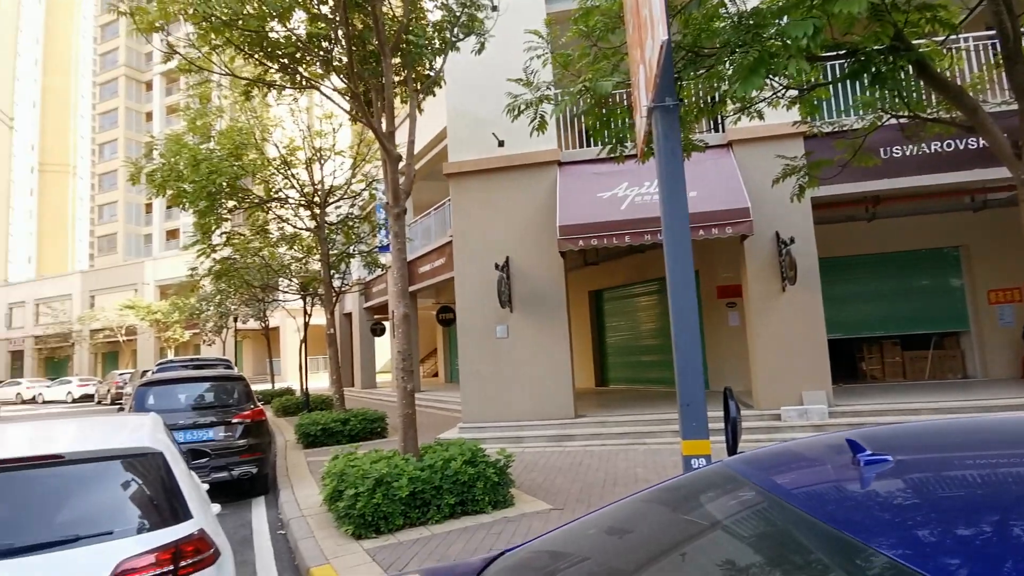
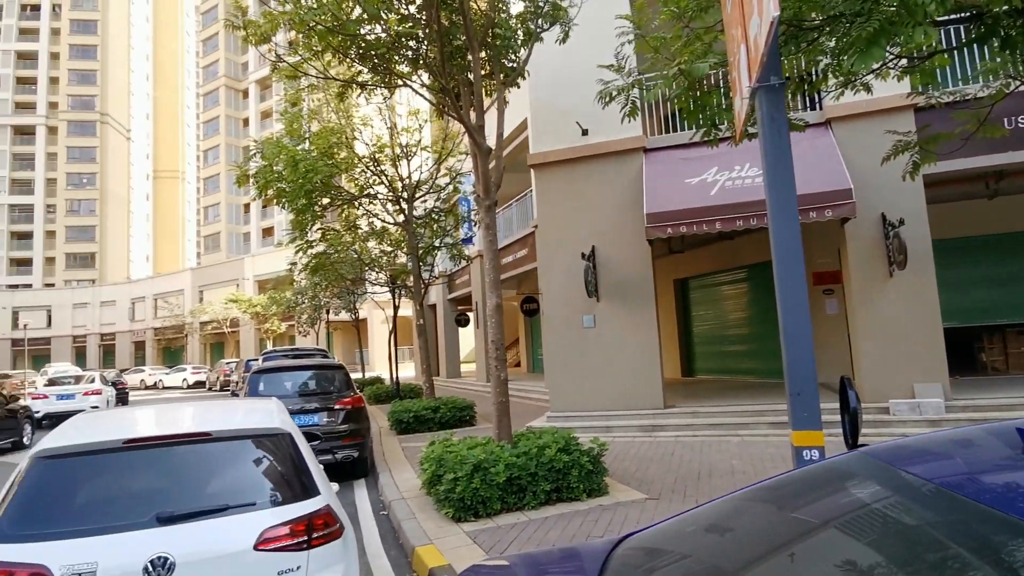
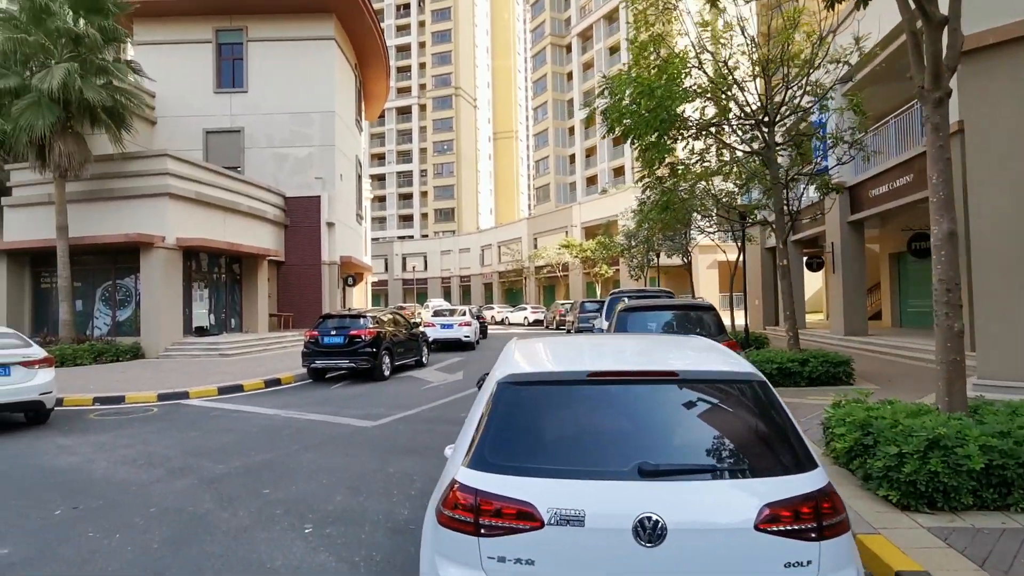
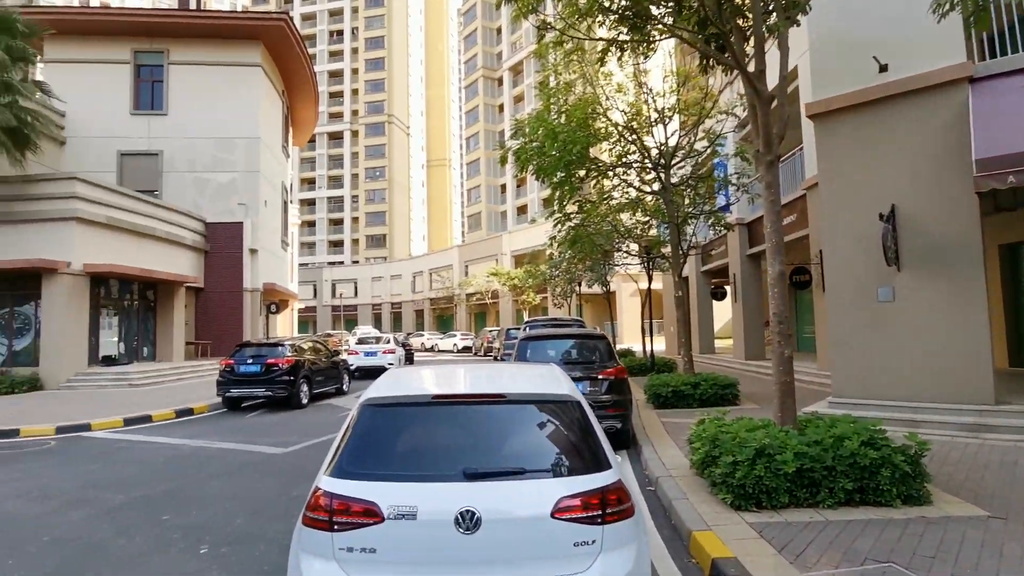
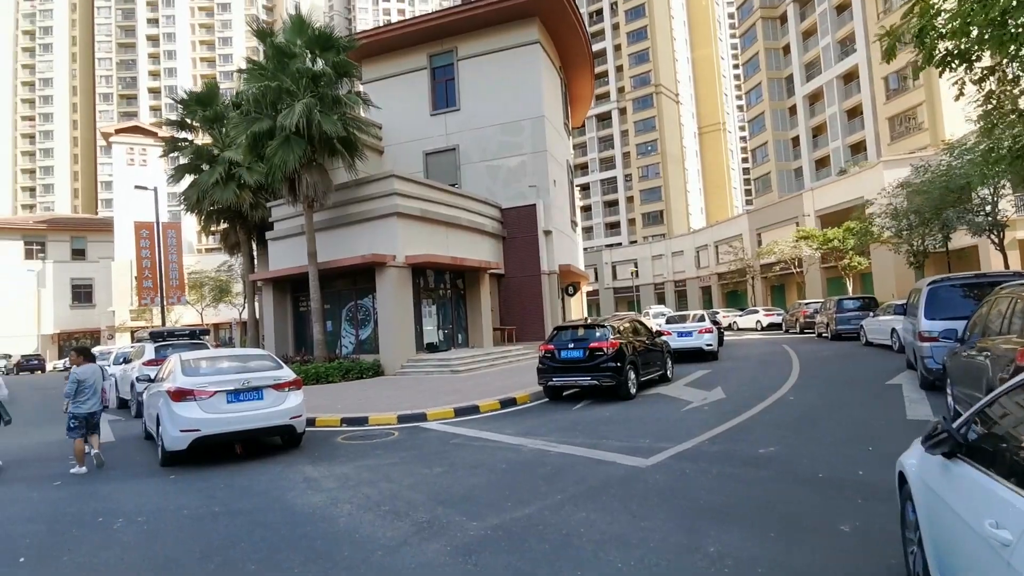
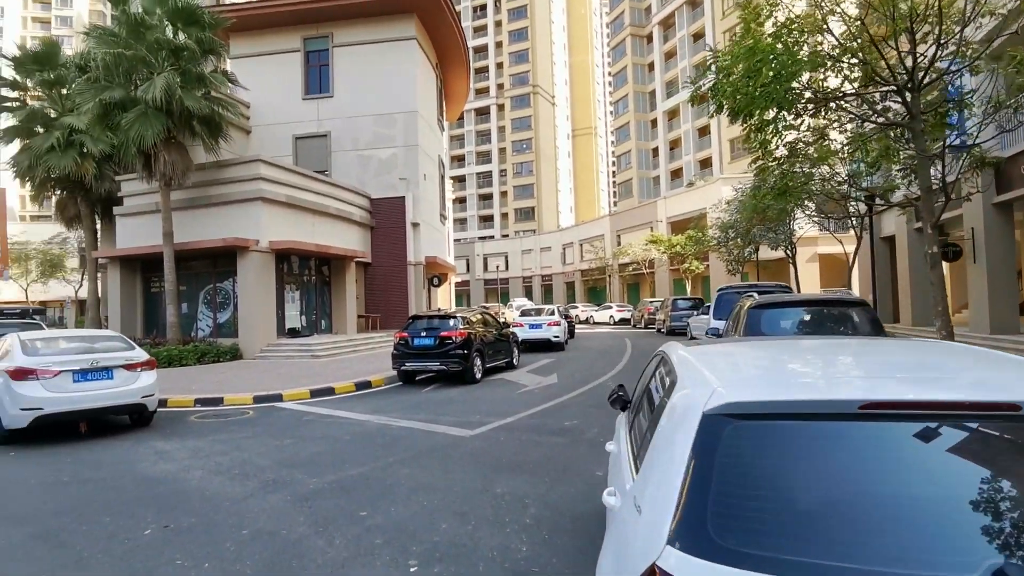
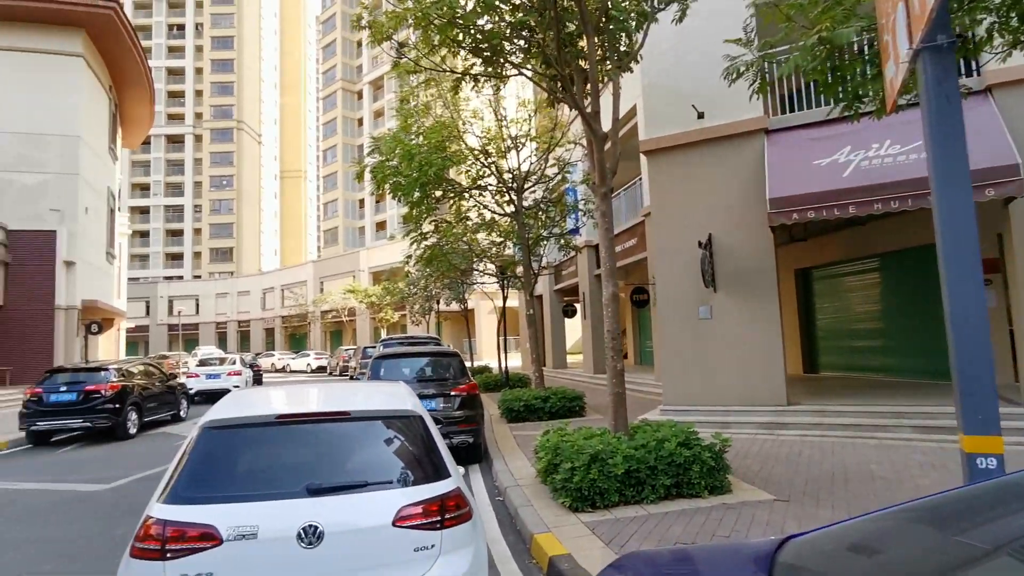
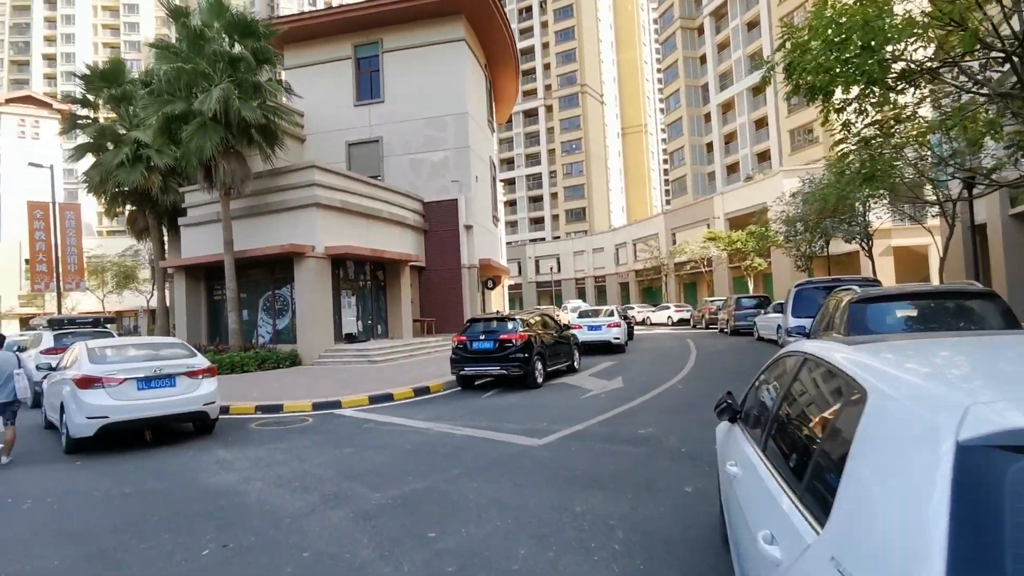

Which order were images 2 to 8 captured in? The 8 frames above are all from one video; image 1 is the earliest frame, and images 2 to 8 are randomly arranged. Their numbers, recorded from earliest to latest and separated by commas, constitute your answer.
2, 7, 4, 3, 6, 8, 5
